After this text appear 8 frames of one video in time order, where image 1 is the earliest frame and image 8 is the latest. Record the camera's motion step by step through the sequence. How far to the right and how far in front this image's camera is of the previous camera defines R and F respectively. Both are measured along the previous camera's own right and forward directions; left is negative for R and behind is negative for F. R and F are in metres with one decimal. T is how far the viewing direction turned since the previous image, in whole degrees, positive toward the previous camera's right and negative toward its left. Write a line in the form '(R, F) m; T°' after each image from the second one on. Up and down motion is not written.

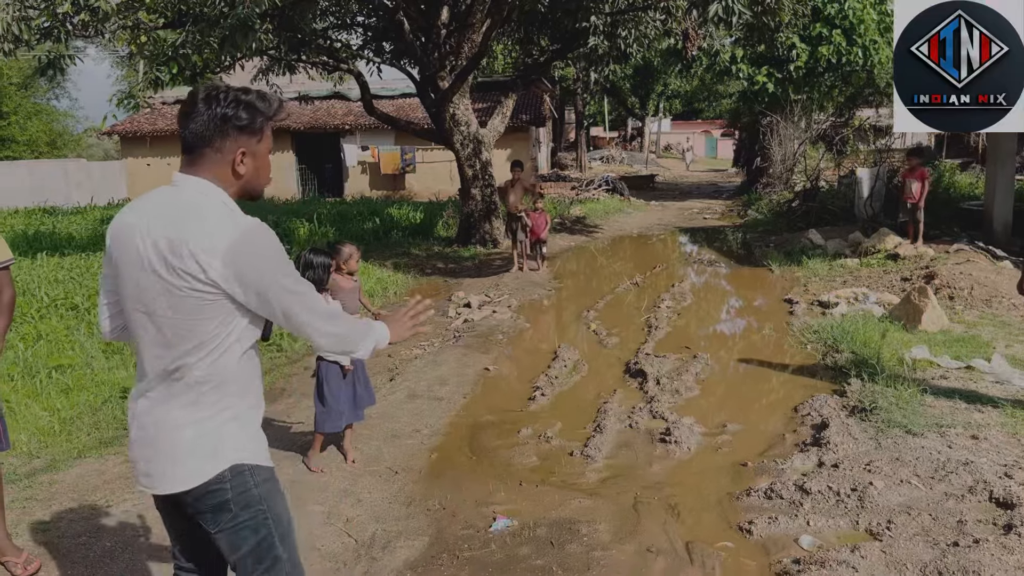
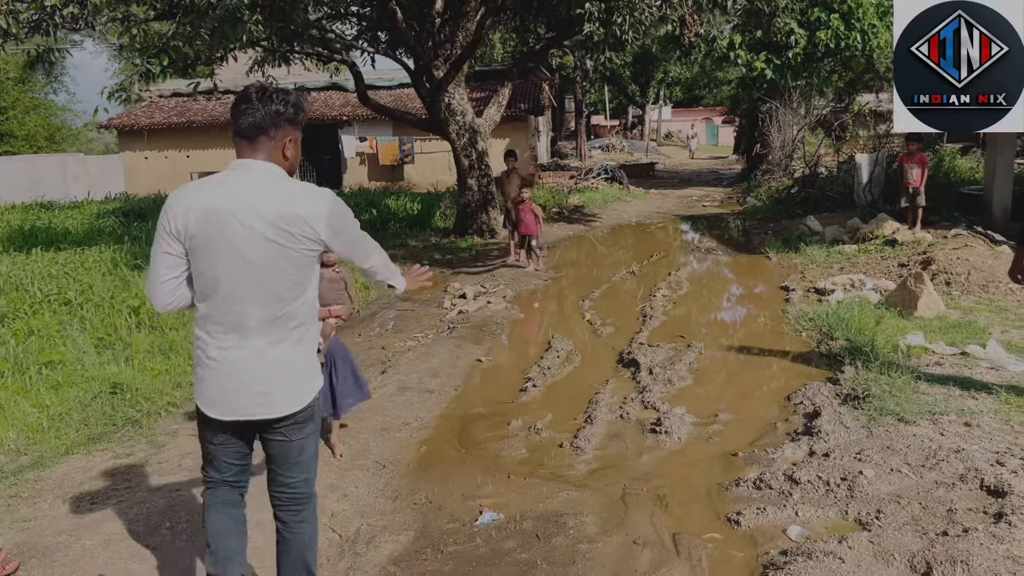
(+0.1, 0.0) m; 0°
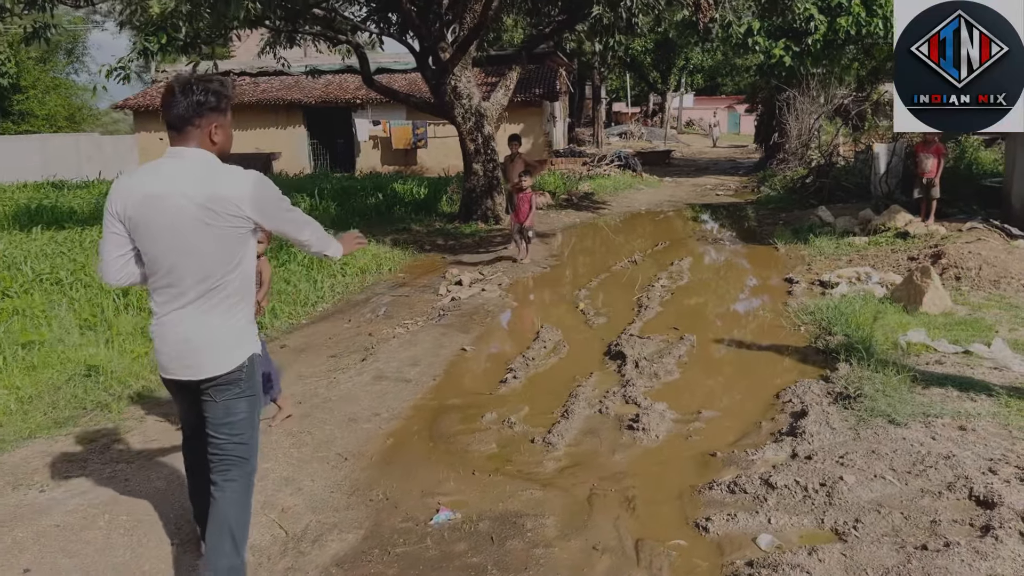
(+0.2, +0.2) m; -1°
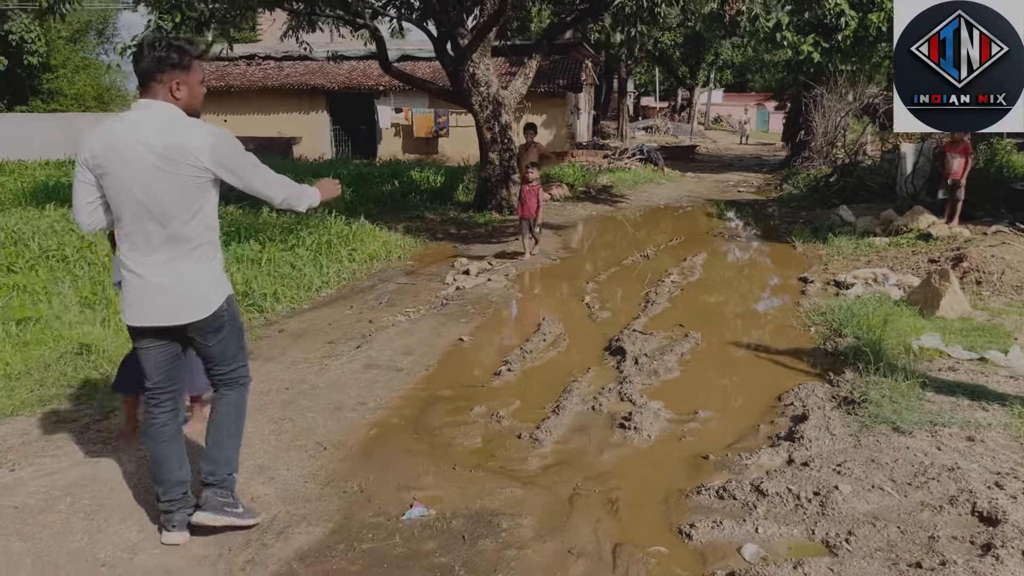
(+0.2, +0.2) m; -2°
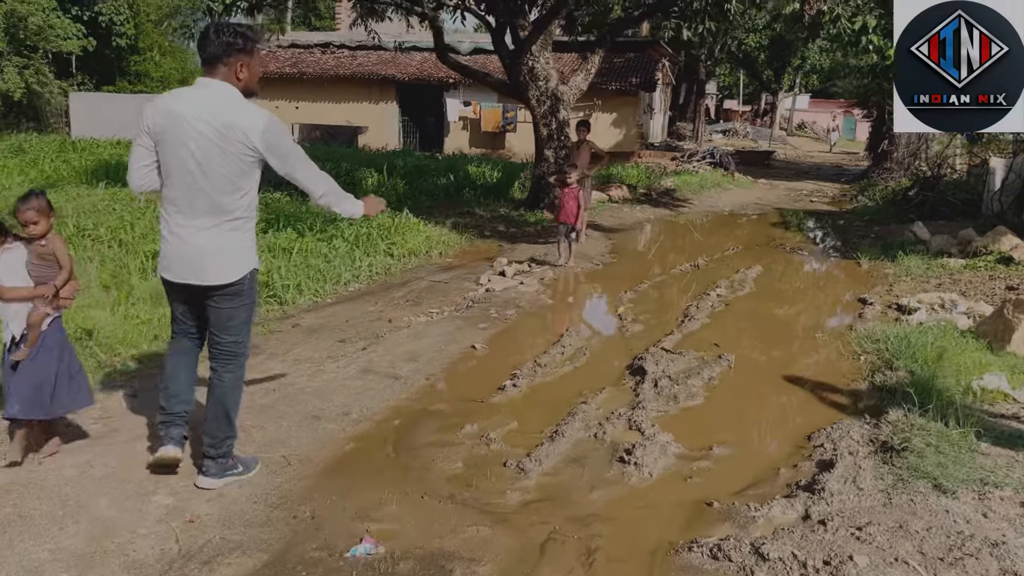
(+0.3, +0.4) m; -5°
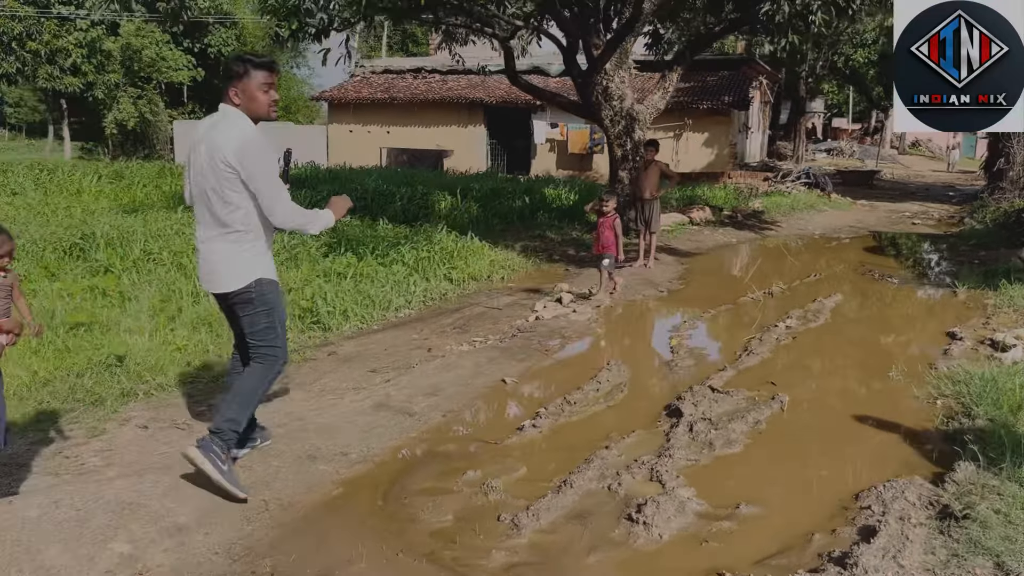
(+0.4, +0.4) m; -7°
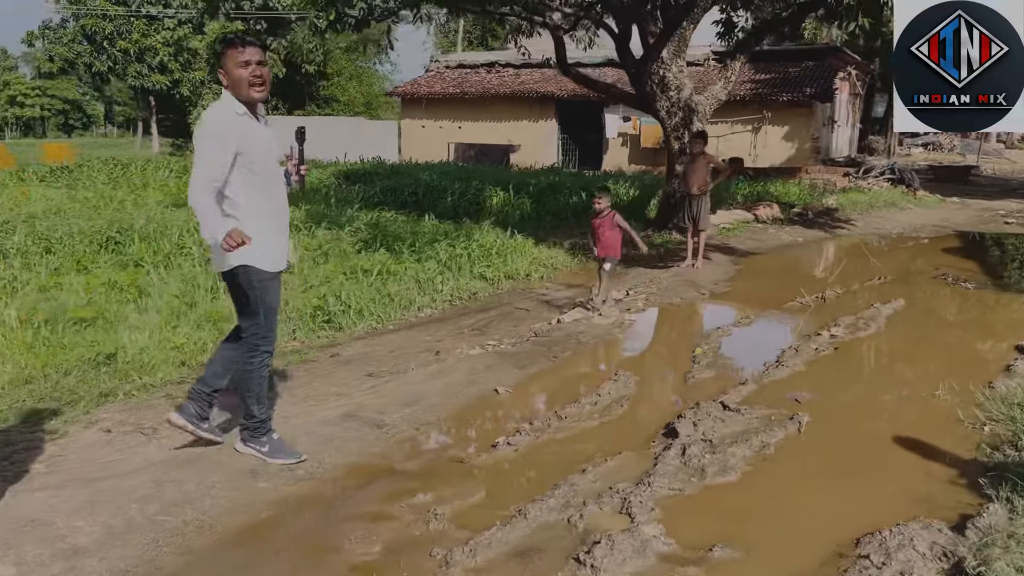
(+0.5, +0.4) m; -6°
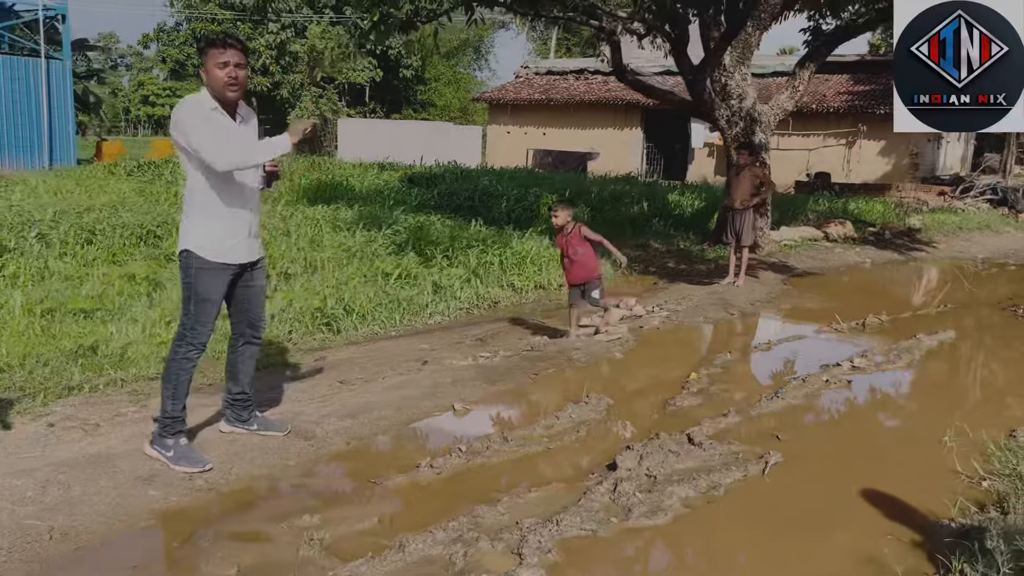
(+0.8, +0.3) m; -7°
